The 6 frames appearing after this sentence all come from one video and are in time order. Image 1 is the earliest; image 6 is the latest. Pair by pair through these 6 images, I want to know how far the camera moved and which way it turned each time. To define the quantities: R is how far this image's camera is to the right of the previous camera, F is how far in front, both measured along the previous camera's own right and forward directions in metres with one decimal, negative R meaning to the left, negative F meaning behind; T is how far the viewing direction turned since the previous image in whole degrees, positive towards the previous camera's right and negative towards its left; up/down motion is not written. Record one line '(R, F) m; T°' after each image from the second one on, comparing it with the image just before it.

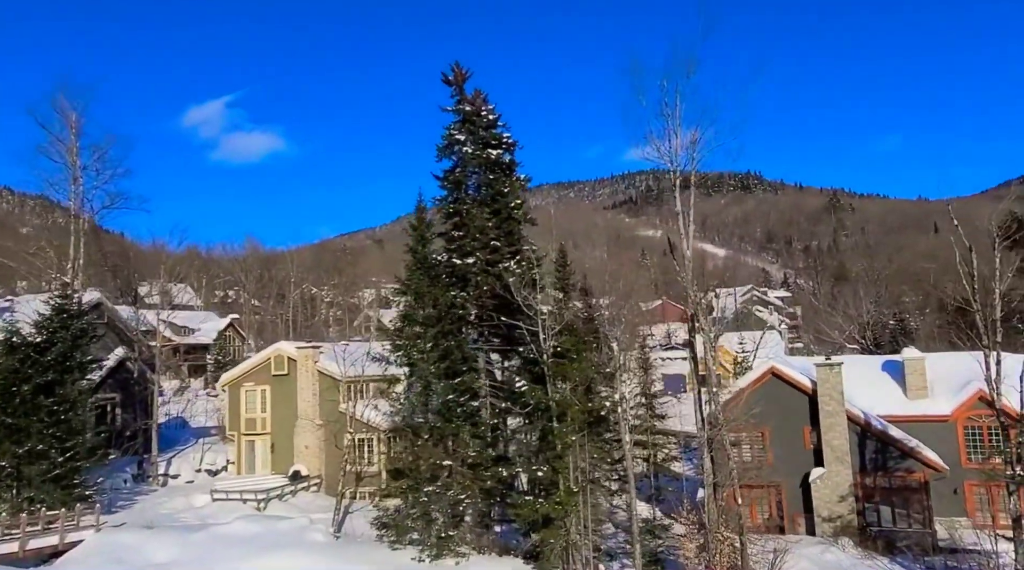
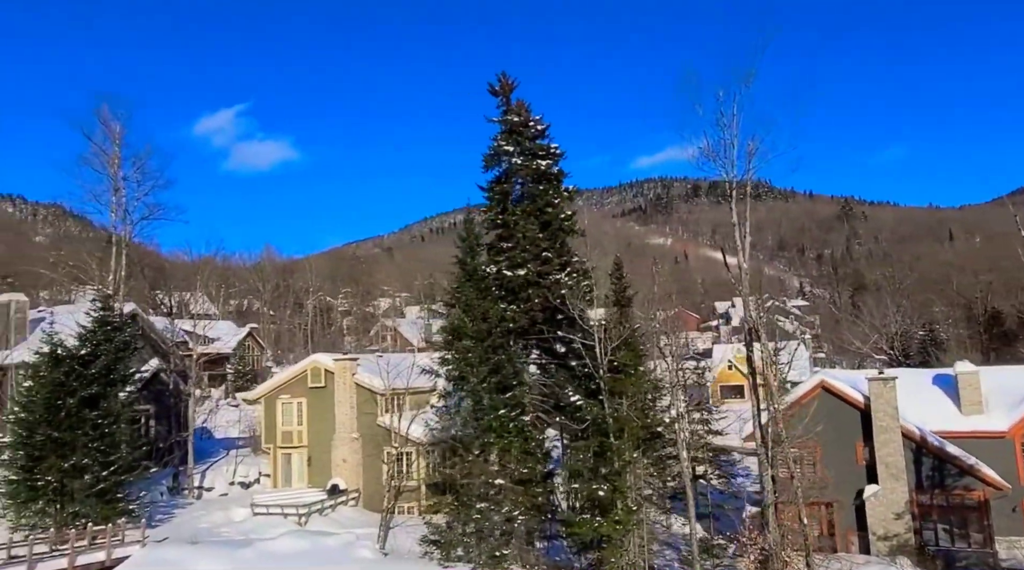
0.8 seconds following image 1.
(-1.1, +0.3) m; -1°
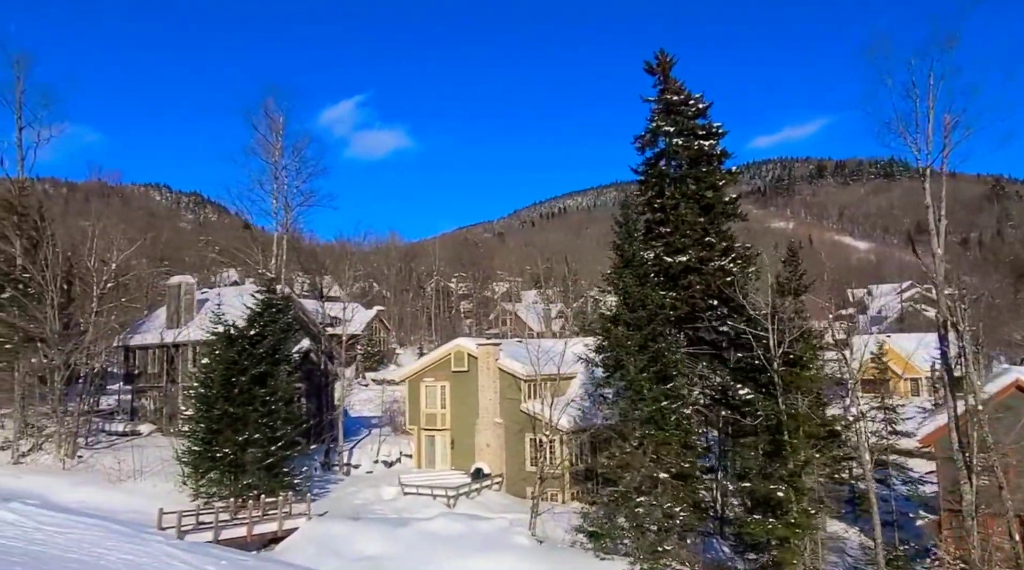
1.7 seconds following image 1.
(-1.2, +0.4) m; -8°
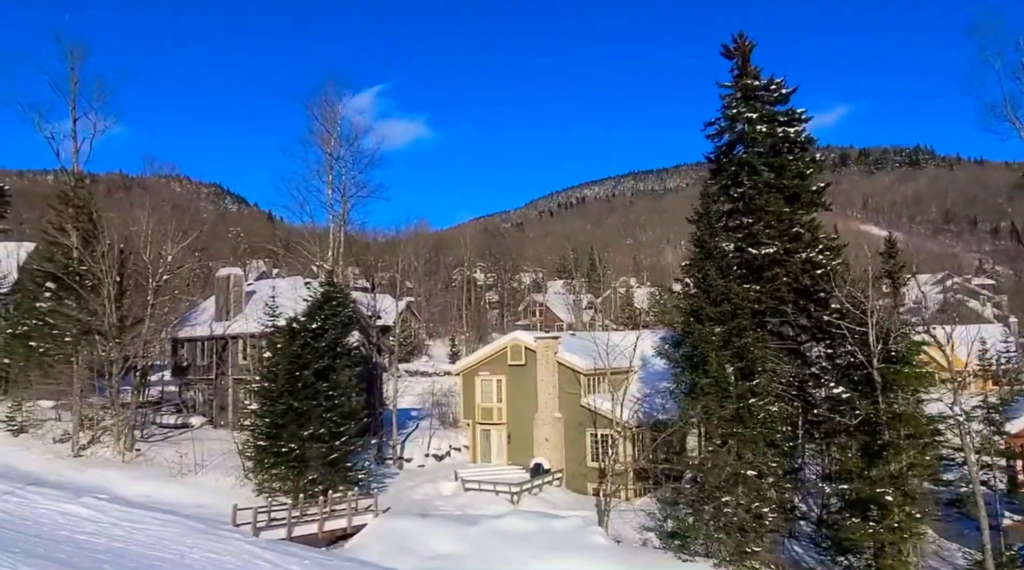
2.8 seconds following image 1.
(-1.5, +0.6) m; -2°
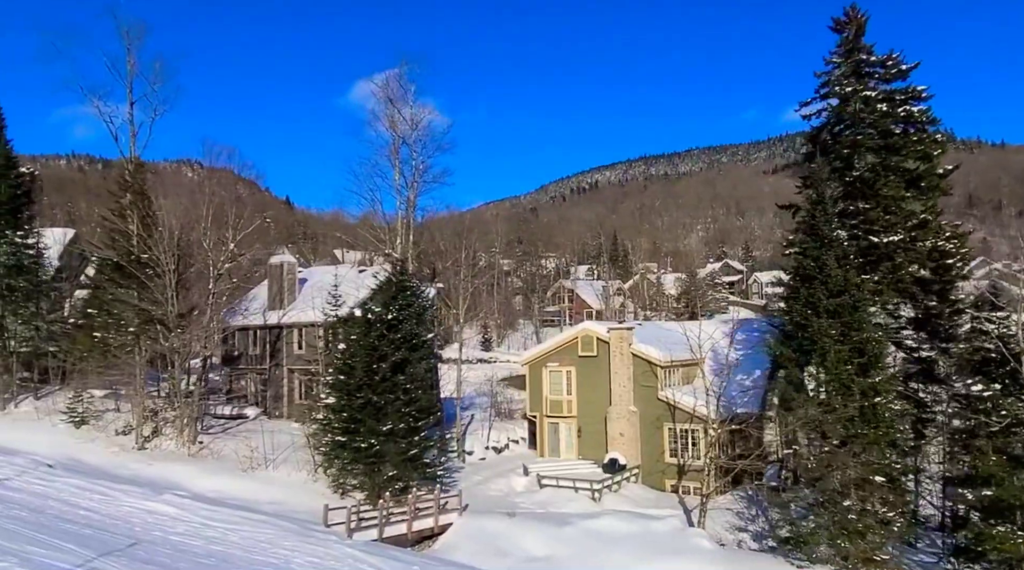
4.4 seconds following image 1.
(-2.2, +1.2) m; -1°
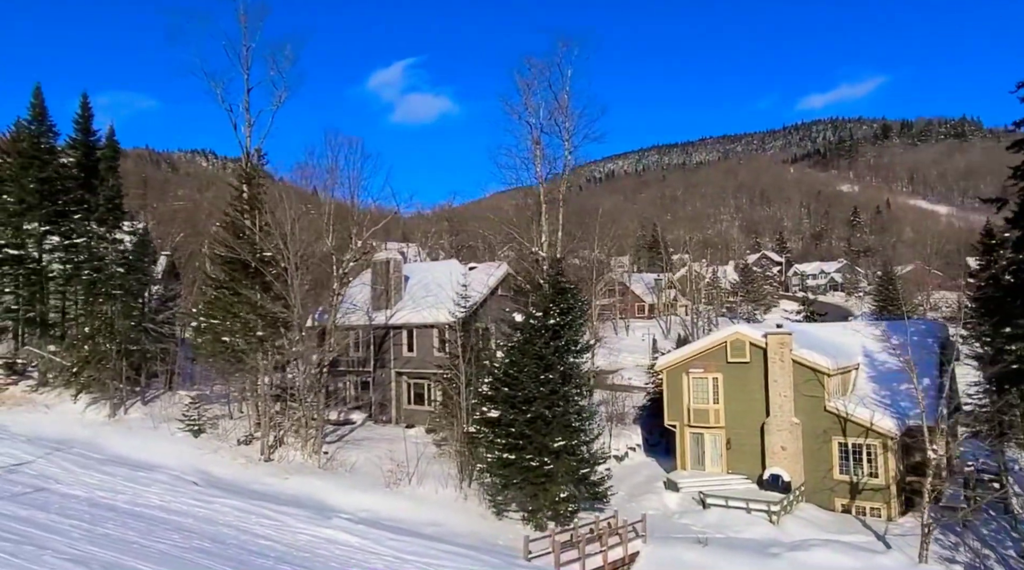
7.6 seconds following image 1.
(-4.5, +2.3) m; -2°
